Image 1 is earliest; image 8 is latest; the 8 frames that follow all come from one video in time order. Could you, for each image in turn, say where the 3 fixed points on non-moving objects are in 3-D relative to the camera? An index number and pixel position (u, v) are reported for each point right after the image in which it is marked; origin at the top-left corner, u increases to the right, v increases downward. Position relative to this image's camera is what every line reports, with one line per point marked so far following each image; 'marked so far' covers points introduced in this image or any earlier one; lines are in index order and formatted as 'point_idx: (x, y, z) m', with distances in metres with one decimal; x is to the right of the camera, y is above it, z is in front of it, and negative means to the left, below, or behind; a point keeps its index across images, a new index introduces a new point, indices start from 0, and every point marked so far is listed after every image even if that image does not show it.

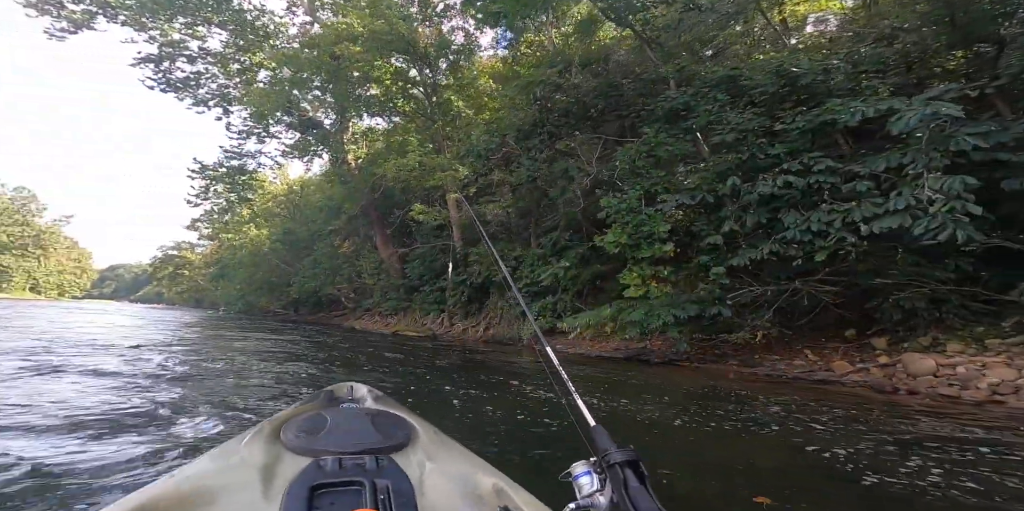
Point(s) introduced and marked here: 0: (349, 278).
0: (-6.3, -0.9, +18.9) m
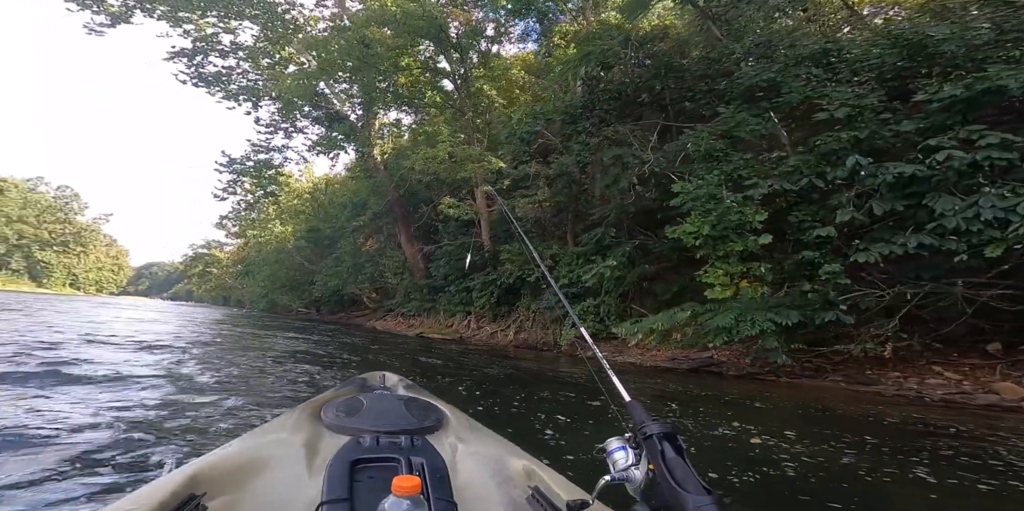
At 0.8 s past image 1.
0: (-5.2, -0.8, +18.2) m
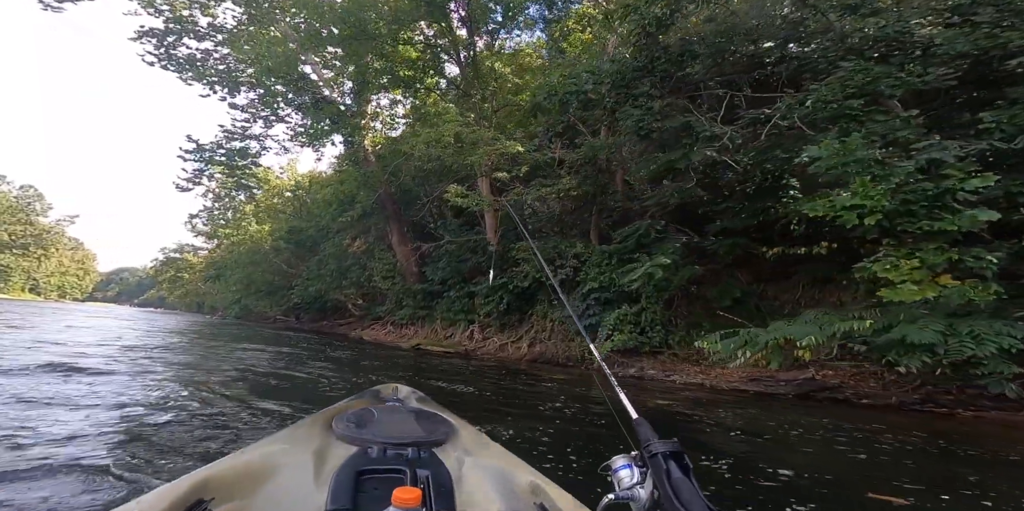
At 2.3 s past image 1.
0: (-5.1, -0.8, +16.3) m
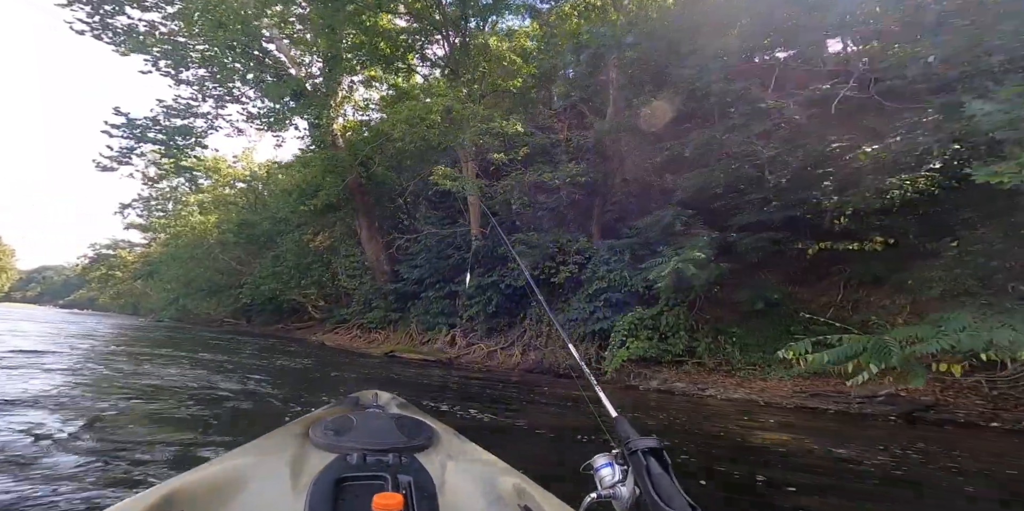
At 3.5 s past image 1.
0: (-5.7, -0.7, +14.6) m
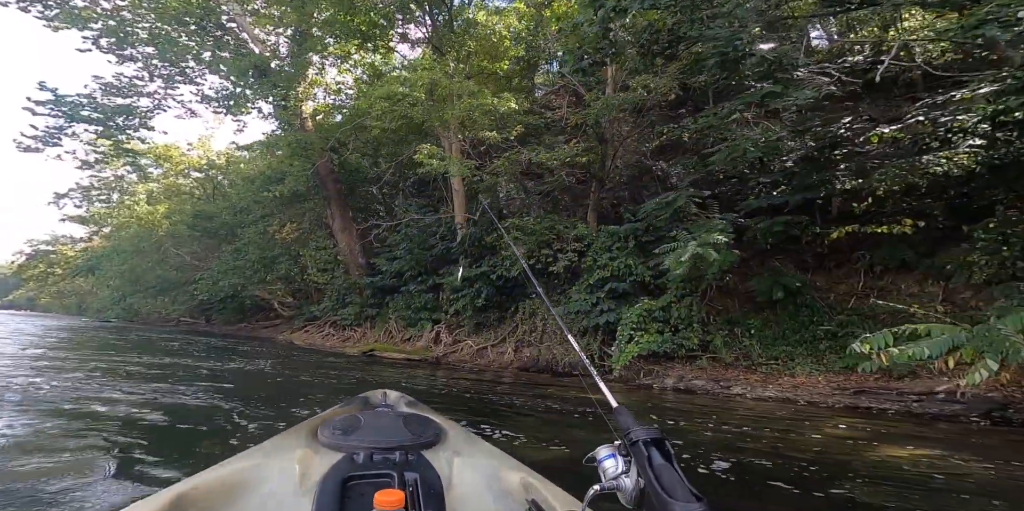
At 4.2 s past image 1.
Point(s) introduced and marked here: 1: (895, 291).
0: (-6.1, -0.5, +13.5) m
1: (+4.9, -0.5, +6.3) m
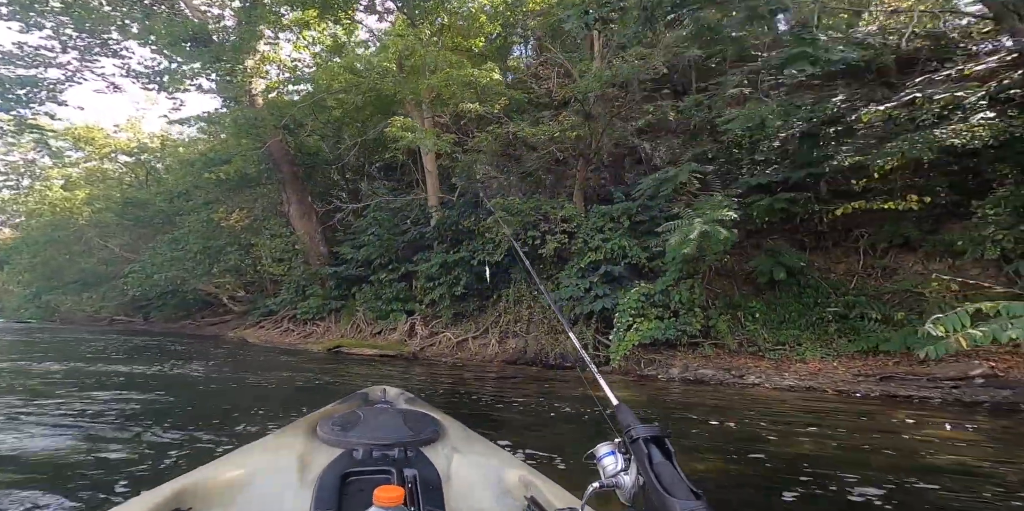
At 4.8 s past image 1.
0: (-6.8, -0.3, +12.3) m
1: (+4.8, -0.2, +6.2) m
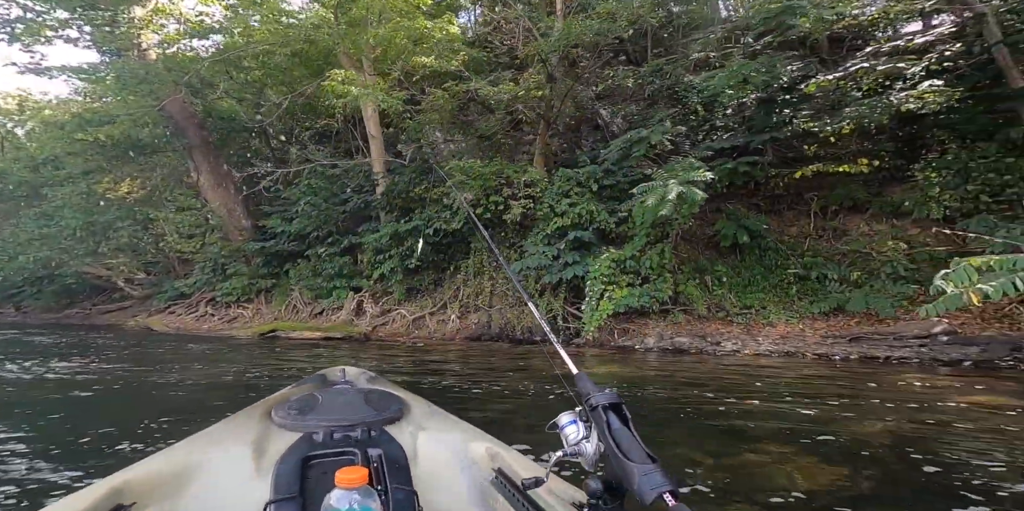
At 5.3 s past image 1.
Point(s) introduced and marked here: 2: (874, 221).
0: (-8.1, +0.2, +10.7) m
1: (+4.4, +0.3, +6.6) m
2: (+4.6, +0.4, +6.4) m
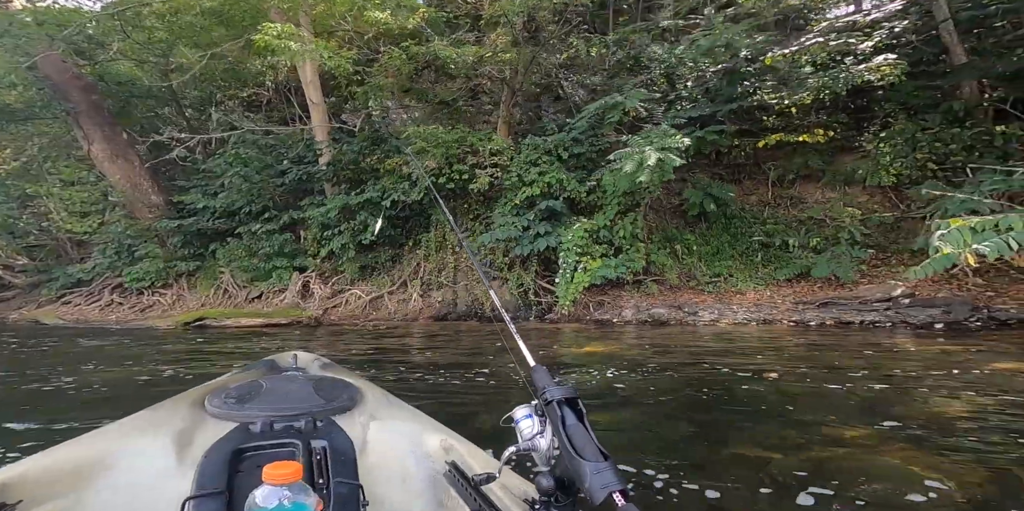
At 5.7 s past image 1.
0: (-9.0, +0.5, +8.9) m
1: (+4.0, +0.7, +6.9) m
2: (+4.2, +0.8, +6.8) m
